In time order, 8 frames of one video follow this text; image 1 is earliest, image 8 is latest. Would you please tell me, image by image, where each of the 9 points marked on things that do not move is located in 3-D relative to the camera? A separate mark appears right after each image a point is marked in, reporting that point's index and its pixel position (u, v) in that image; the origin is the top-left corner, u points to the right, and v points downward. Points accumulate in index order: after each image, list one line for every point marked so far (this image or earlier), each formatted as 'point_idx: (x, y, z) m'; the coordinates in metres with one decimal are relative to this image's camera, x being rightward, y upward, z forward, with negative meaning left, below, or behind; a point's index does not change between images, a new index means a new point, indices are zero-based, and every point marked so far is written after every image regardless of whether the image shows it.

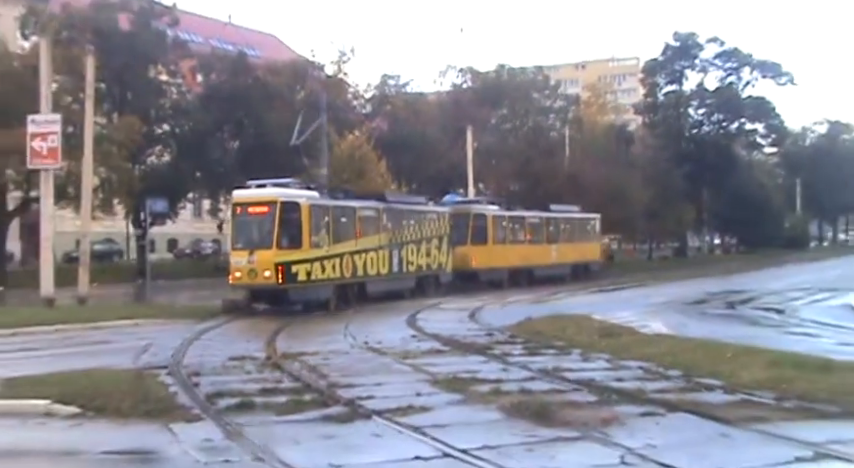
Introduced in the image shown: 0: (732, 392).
0: (+4.0, -2.1, +13.3) m
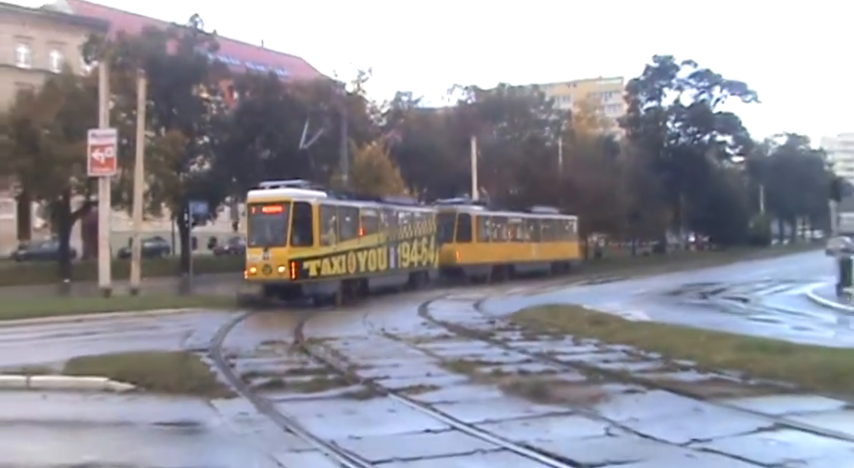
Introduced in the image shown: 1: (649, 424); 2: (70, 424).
0: (+4.1, -2.1, +15.3) m
1: (+2.4, -2.1, +10.9) m
2: (-3.9, -2.1, +11.2) m
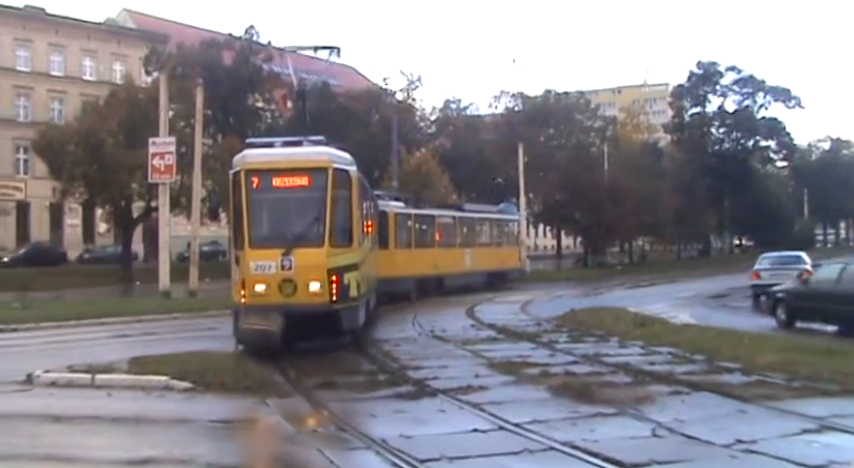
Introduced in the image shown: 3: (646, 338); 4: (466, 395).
0: (+4.9, -2.1, +15.5) m
1: (+2.9, -2.1, +11.2) m
2: (-3.4, -2.1, +11.8) m
3: (+4.2, -2.0, +19.9) m
4: (+0.5, -2.2, +13.9) m
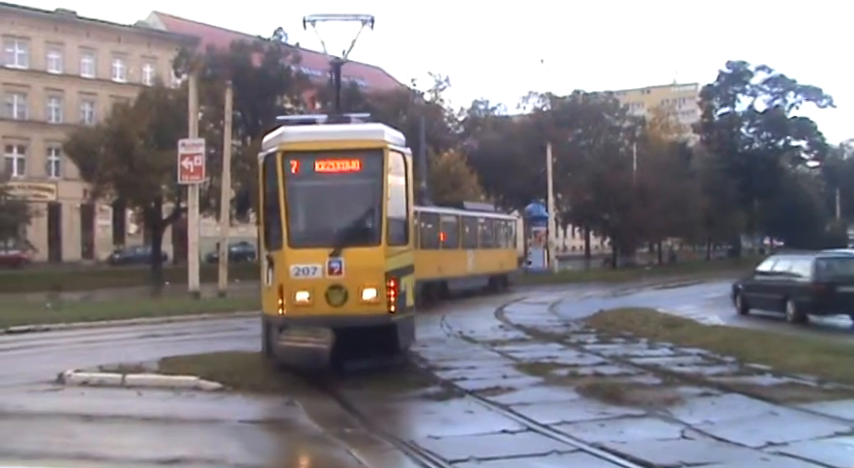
0: (+5.3, -2.1, +15.4) m
1: (+3.2, -2.1, +11.2) m
2: (-3.1, -2.2, +11.8) m
3: (+4.8, -2.0, +19.8) m
4: (+0.9, -2.2, +13.8) m
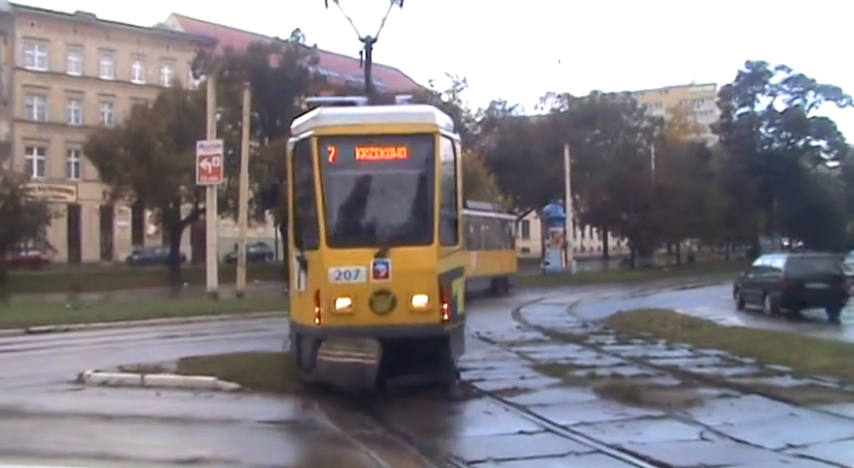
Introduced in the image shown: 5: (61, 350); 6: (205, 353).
0: (+5.5, -2.1, +15.3) m
1: (+3.4, -2.1, +11.1) m
2: (-2.8, -2.2, +11.9) m
3: (+5.1, -2.0, +19.7) m
4: (+1.1, -2.2, +13.8) m
5: (-6.9, -2.2, +19.4) m
6: (-4.0, -2.1, +18.4) m
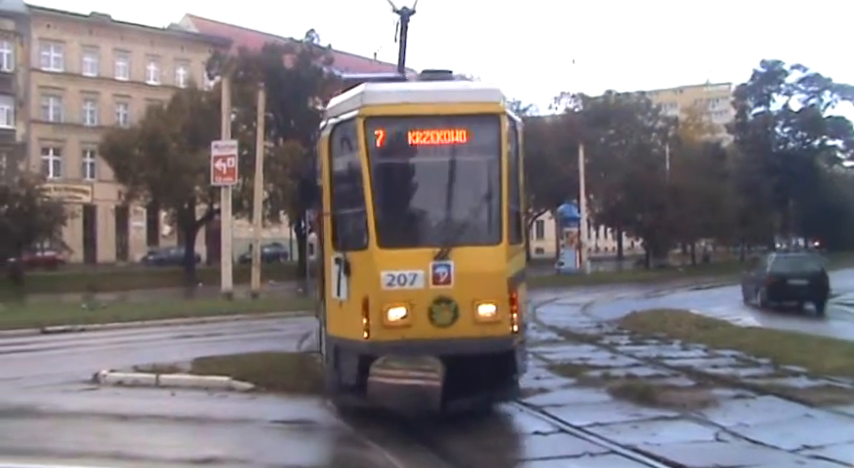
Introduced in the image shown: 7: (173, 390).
0: (+5.7, -2.1, +15.2) m
1: (+3.6, -2.1, +11.1) m
2: (-2.7, -2.2, +11.9) m
3: (+5.4, -2.0, +19.7) m
4: (+1.3, -2.2, +13.8) m
5: (-6.6, -2.2, +19.5) m
6: (-3.7, -2.1, +18.5) m
7: (-3.7, -2.2, +14.9) m
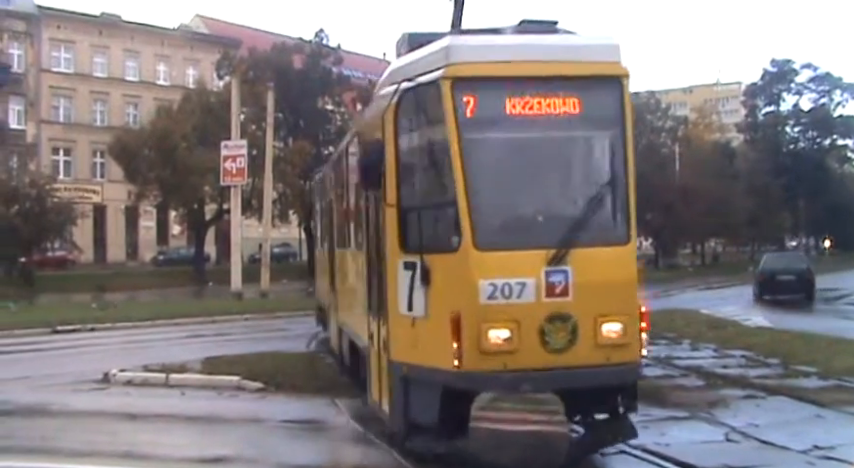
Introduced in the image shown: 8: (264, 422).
0: (+5.9, -2.1, +15.2) m
1: (+3.7, -2.1, +11.0) m
2: (-2.6, -2.2, +11.9) m
3: (+5.5, -2.0, +19.6) m
4: (+1.5, -2.2, +13.8) m
5: (-6.5, -2.2, +19.5) m
6: (-3.6, -2.1, +18.5) m
7: (-3.5, -2.2, +14.9) m
8: (-1.9, -2.2, +11.9) m
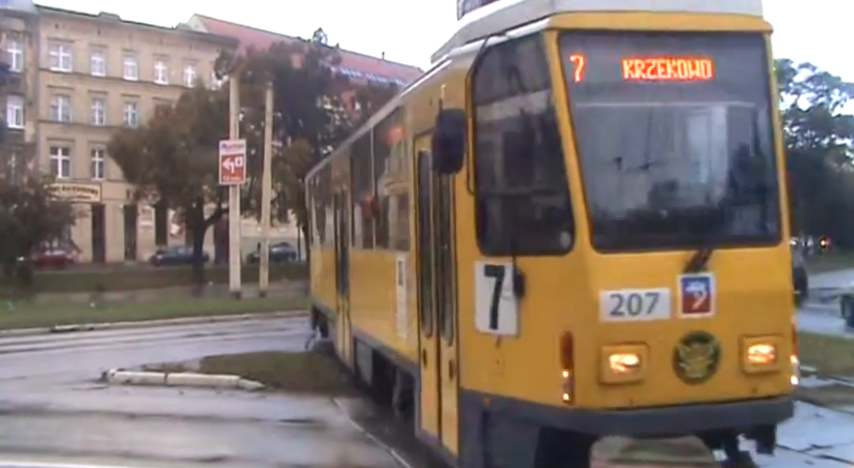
0: (+5.9, -2.1, +15.2) m
1: (+3.7, -2.1, +11.0) m
2: (-2.6, -2.2, +11.9) m
3: (+5.5, -2.0, +19.6) m
4: (+1.4, -2.2, +13.8) m
5: (-6.5, -2.2, +19.5) m
6: (-3.6, -2.1, +18.5) m
7: (-3.6, -2.2, +14.9) m
8: (-1.9, -2.2, +11.9) m
